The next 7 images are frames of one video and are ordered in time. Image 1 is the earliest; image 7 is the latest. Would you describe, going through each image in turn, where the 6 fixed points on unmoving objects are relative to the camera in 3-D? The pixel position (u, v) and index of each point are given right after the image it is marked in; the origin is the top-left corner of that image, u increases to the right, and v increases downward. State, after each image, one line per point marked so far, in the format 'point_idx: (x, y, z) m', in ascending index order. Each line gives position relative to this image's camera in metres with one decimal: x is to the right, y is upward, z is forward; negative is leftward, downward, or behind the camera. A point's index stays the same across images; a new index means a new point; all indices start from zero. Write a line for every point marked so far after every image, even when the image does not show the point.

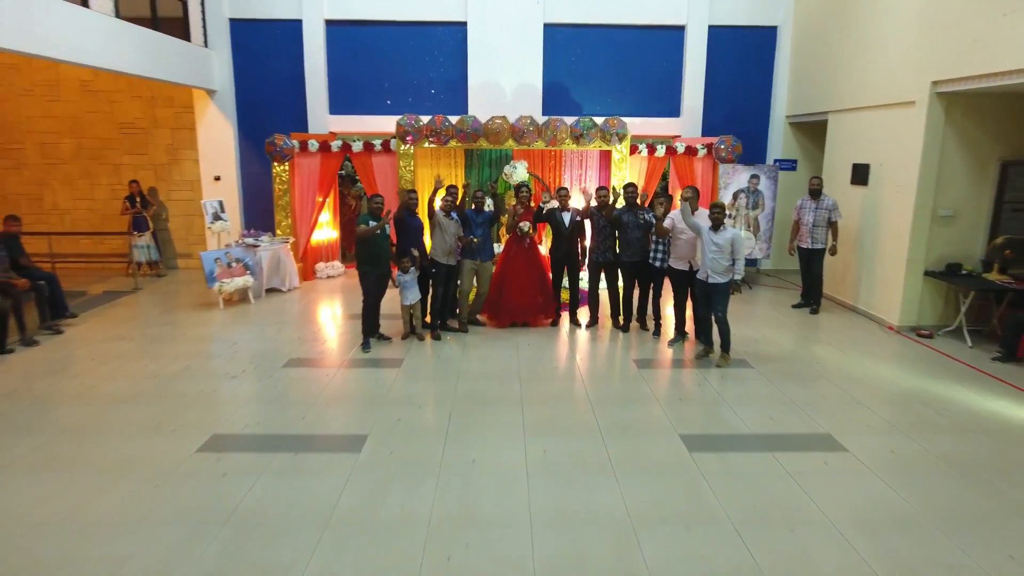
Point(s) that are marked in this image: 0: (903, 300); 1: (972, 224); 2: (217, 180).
0: (+3.9, -0.1, +7.0) m
1: (+4.5, +0.6, +6.9) m
2: (-4.2, +1.5, +10.0) m
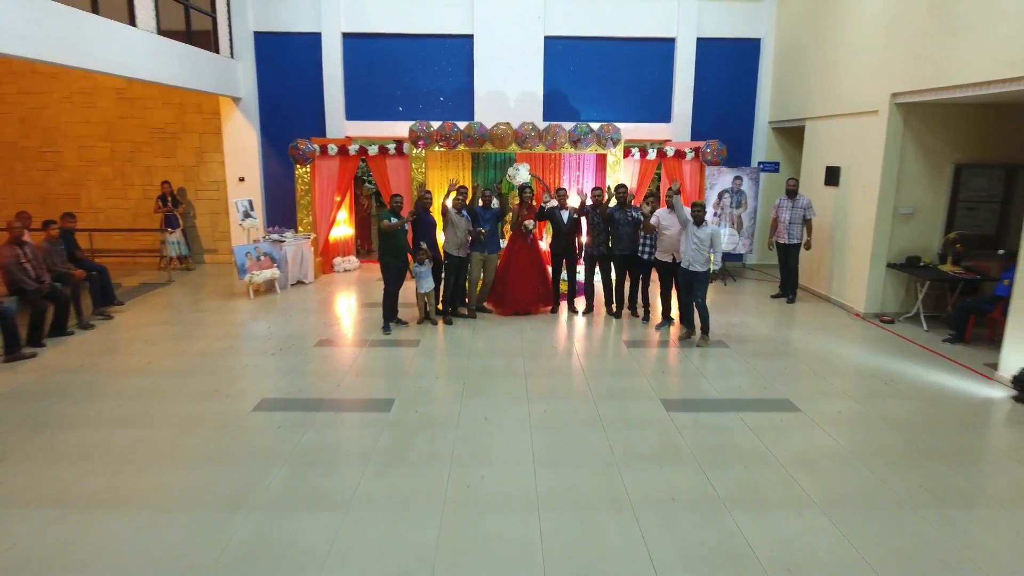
0: (+3.9, 0.0, +7.8) m
1: (+4.5, +0.7, +7.6) m
2: (-4.1, +1.6, +10.8) m
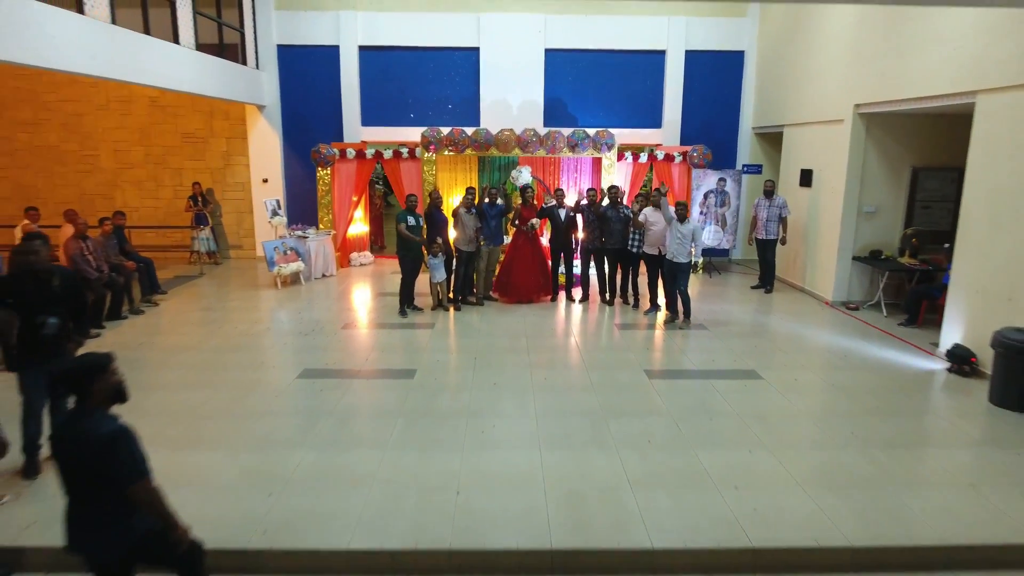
0: (+4.0, +0.1, +8.7) m
1: (+4.6, +0.8, +8.5) m
2: (-4.1, +1.8, +11.7) m
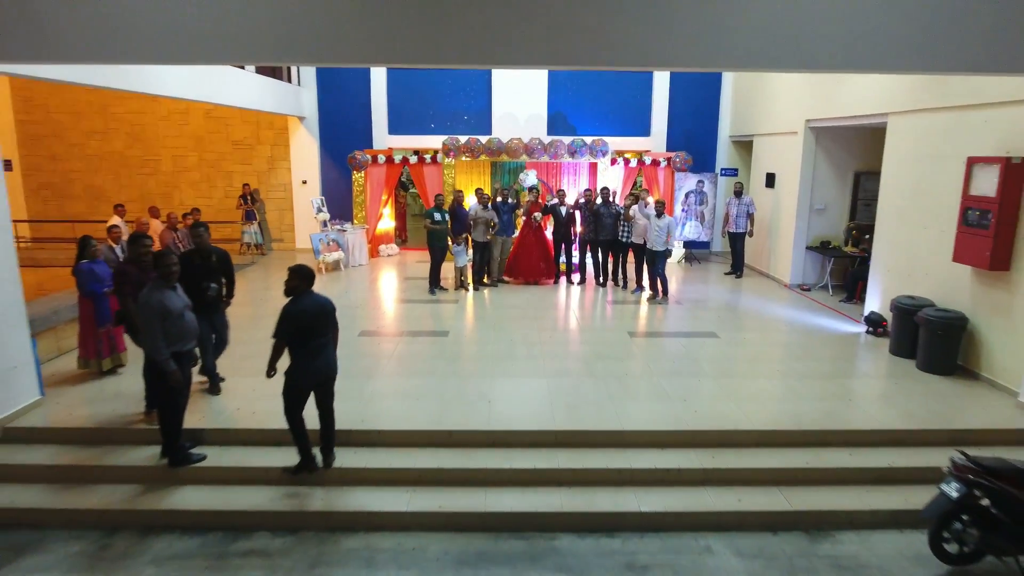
0: (+4.1, +0.3, +10.4) m
1: (+4.7, +1.1, +10.2) m
2: (-3.9, +2.0, +13.4) m
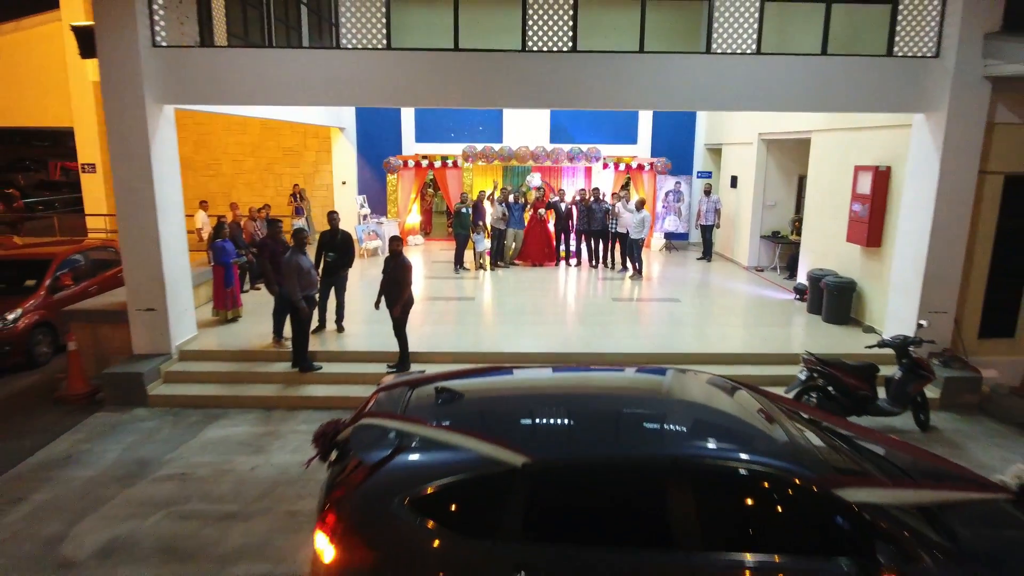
0: (+4.3, +0.7, +12.8) m
1: (+4.9, +1.4, +12.6) m
2: (-3.7, +2.3, +15.8) m
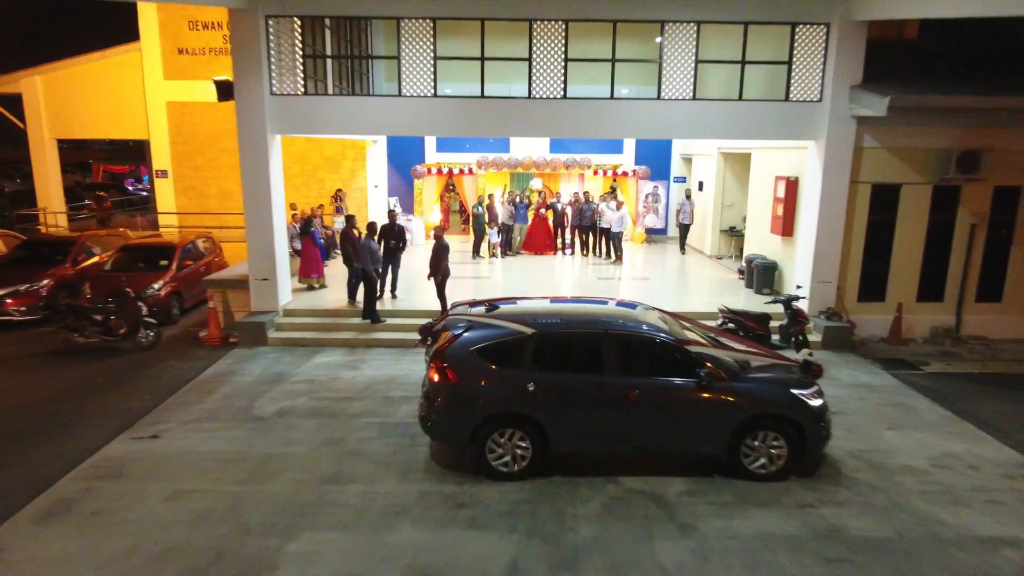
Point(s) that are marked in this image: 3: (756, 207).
0: (+4.4, +1.0, +15.7) m
1: (+5.0, +1.7, +15.6) m
2: (-3.6, +2.7, +18.7) m
3: (+4.4, +1.4, +12.8) m
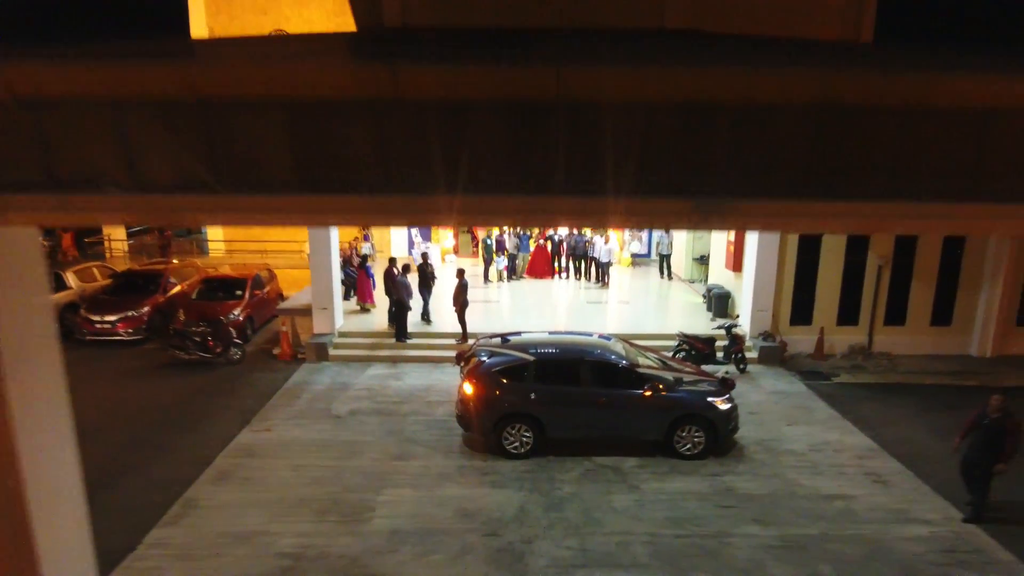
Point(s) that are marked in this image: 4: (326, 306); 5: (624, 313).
0: (+4.5, +0.5, +18.6) m
1: (+5.1, +1.2, +18.4) m
2: (-3.5, +2.2, +21.6) m
3: (+4.5, +0.9, +15.7) m
4: (-3.4, -0.3, +13.1) m
5: (+2.5, -0.5, +15.5) m
